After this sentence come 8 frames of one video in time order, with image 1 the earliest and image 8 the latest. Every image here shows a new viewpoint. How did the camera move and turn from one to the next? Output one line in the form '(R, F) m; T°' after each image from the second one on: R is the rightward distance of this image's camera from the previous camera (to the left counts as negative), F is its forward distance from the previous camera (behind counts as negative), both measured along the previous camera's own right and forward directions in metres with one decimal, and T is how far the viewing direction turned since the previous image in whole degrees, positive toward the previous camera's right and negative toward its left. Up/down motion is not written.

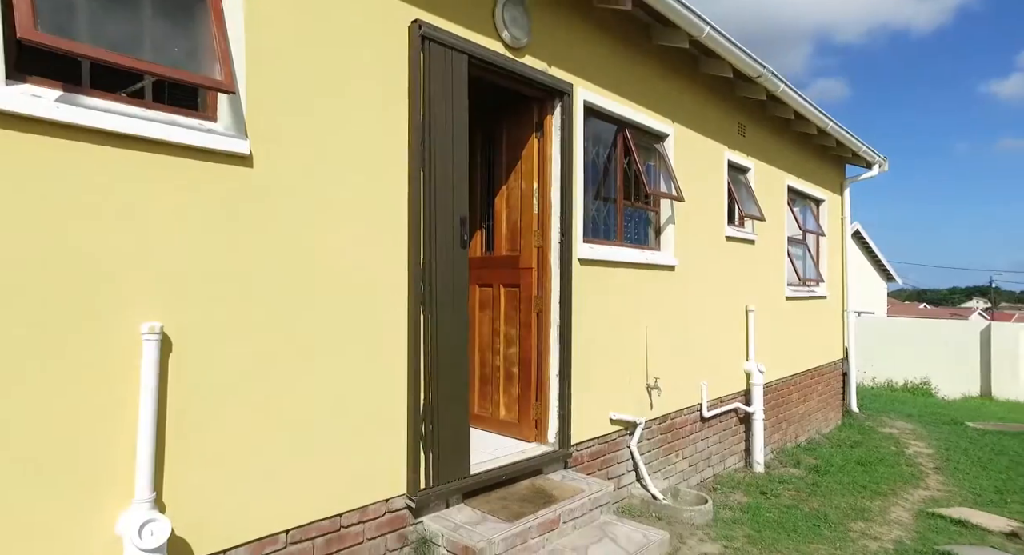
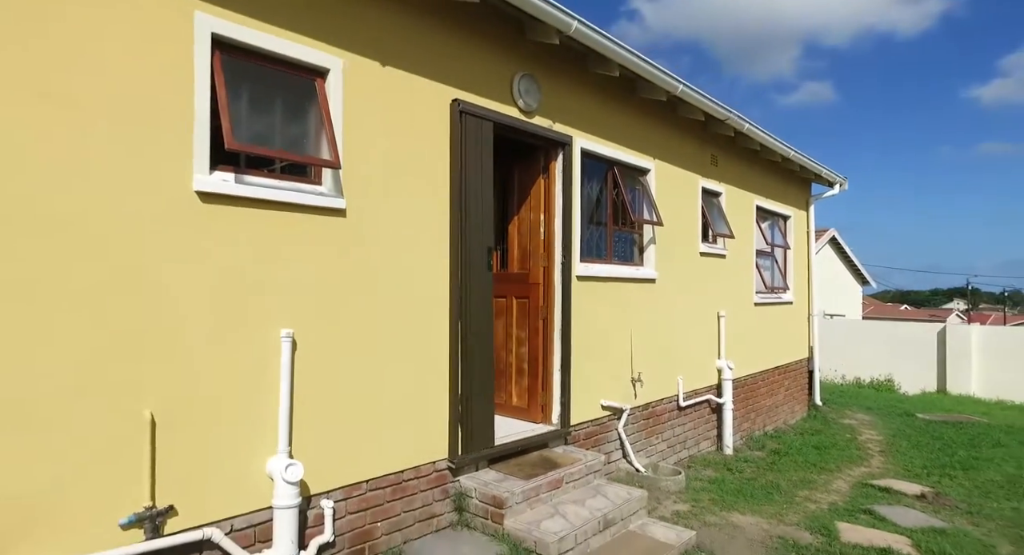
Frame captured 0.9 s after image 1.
(-0.2, -1.0) m; +1°
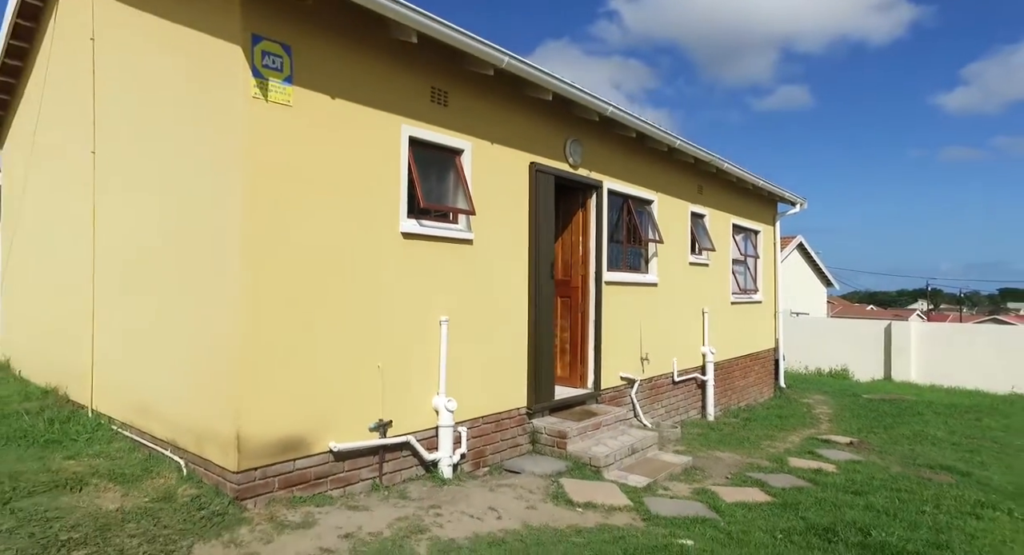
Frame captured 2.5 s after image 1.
(-0.8, -2.0) m; +2°
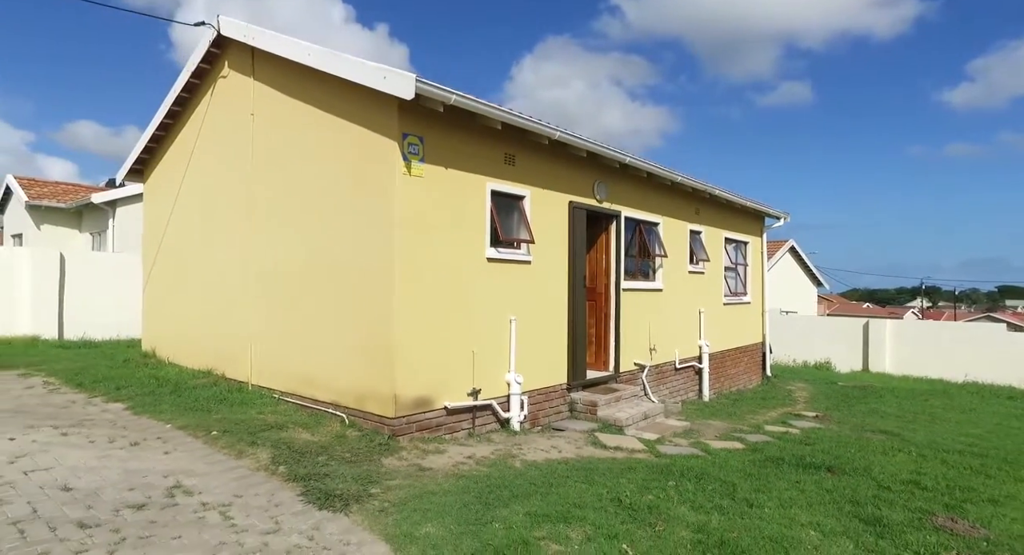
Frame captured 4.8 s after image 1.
(-0.6, -2.1) m; 0°
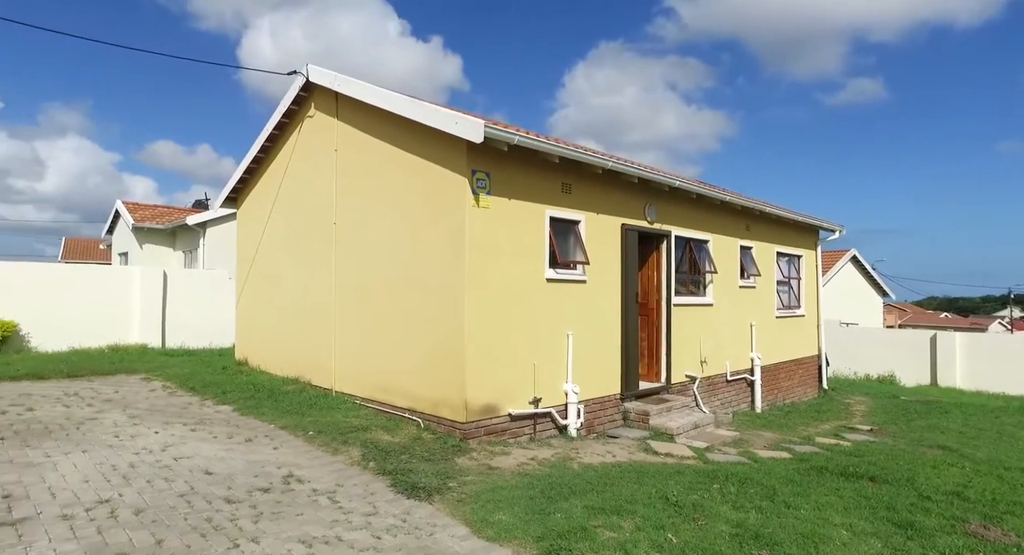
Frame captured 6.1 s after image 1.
(0.0, -0.7) m; -5°
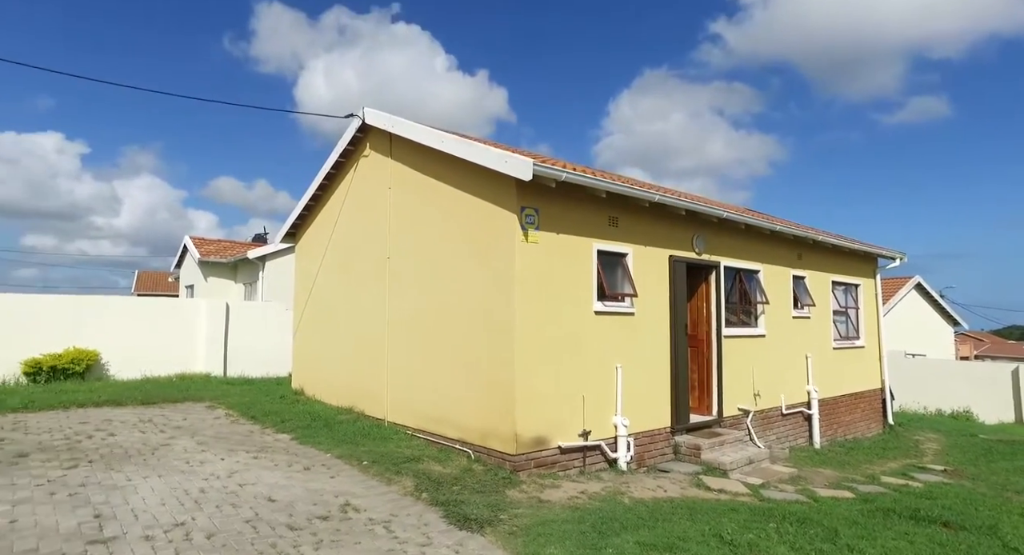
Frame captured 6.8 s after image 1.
(0.0, -0.1) m; -4°
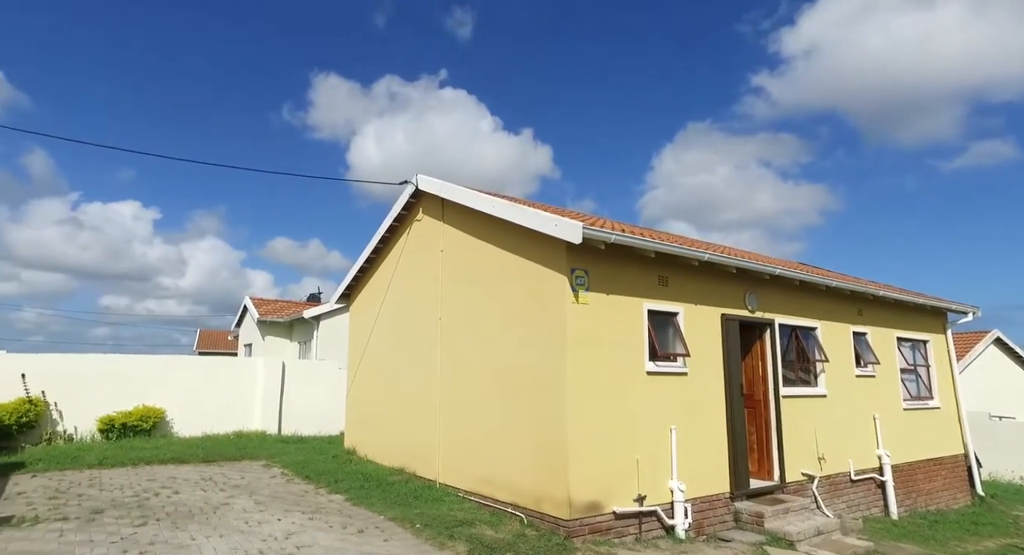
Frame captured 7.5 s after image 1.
(-0.1, -0.1) m; -4°
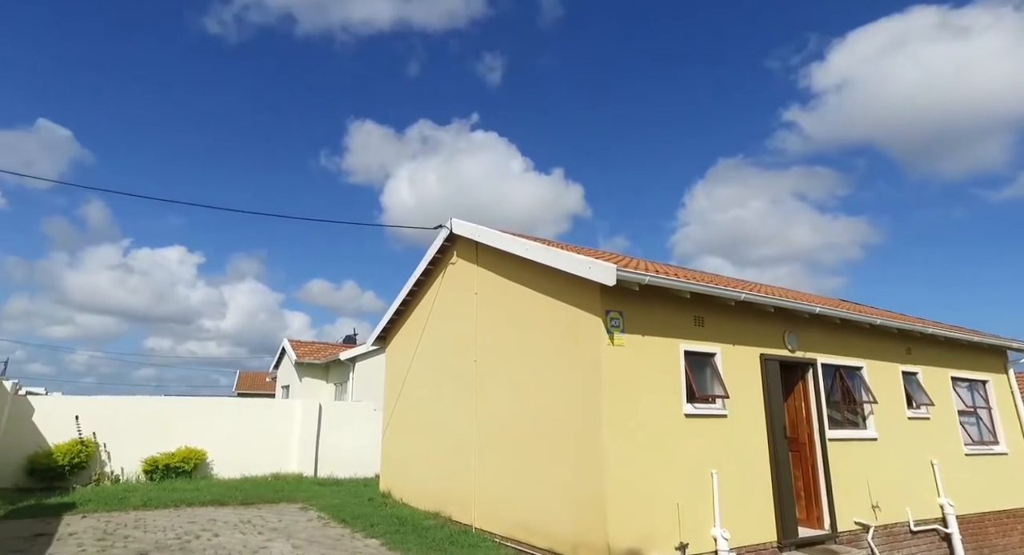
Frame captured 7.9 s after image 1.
(0.0, 0.0) m; -3°
